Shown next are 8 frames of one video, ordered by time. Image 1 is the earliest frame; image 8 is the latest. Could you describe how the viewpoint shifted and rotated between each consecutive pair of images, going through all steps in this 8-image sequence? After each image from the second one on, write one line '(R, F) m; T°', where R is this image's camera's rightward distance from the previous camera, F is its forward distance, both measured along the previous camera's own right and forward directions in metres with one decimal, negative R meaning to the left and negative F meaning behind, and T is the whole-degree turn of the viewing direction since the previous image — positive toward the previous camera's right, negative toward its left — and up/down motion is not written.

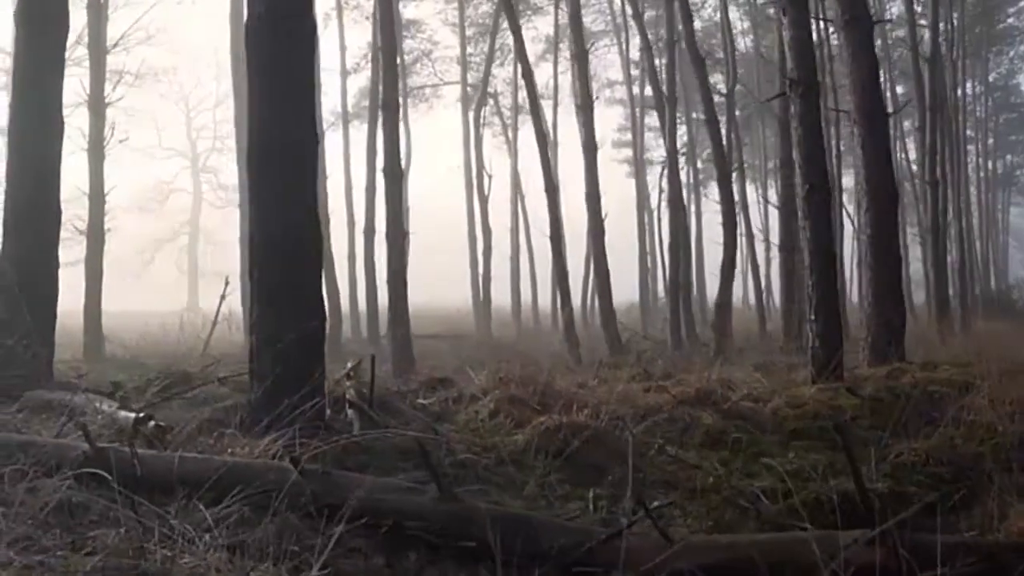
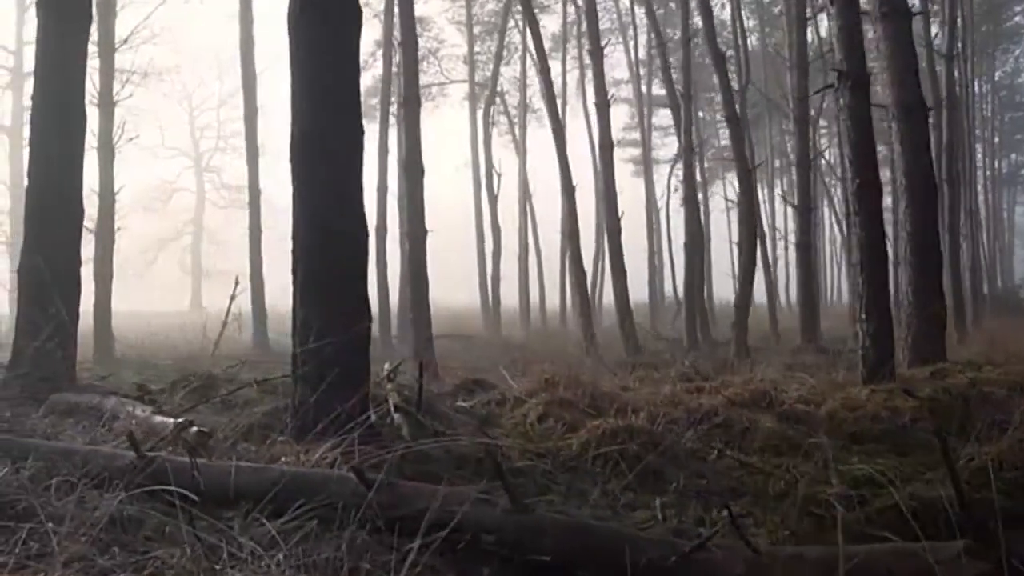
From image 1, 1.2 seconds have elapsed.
(-0.4, +0.3) m; 0°
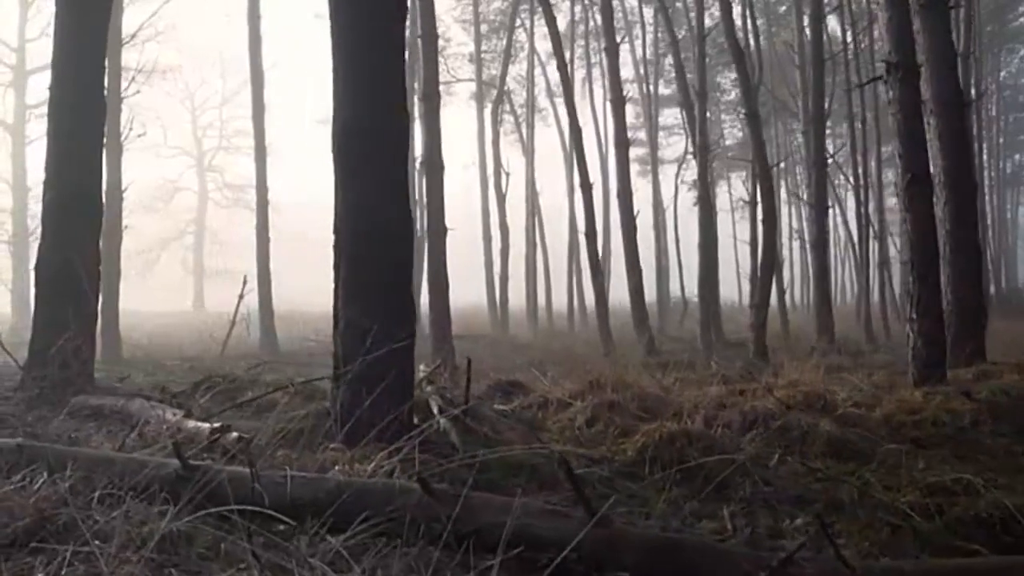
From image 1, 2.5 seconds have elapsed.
(-0.4, +0.4) m; 0°
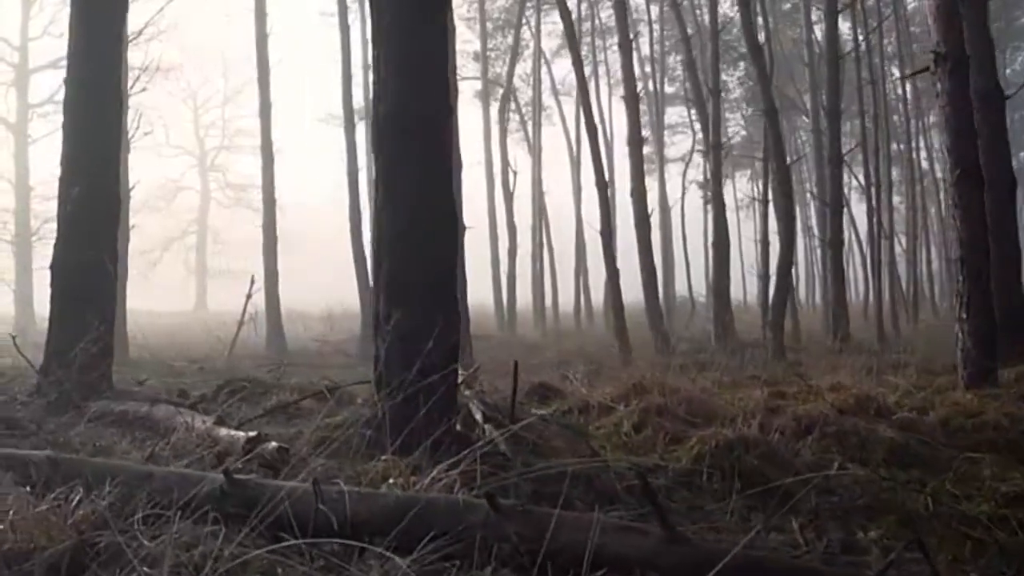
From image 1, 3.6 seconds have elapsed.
(-0.3, +0.3) m; 0°
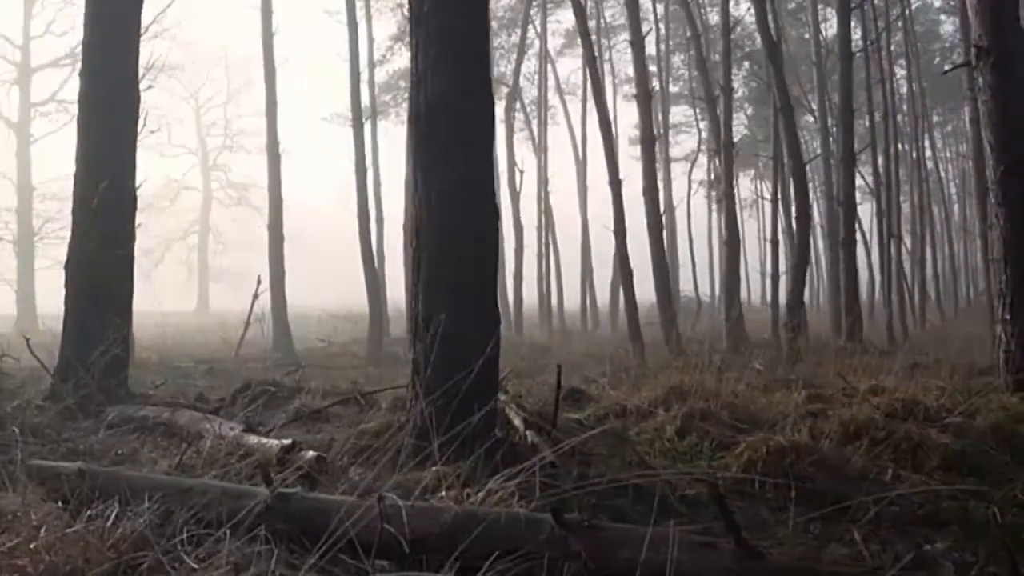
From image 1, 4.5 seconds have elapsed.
(-0.3, +0.3) m; 0°
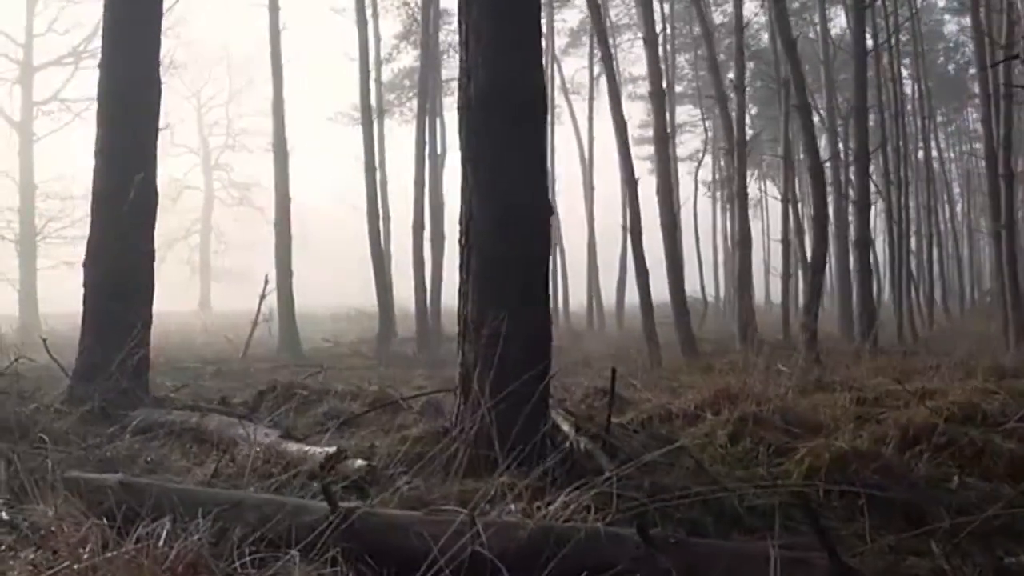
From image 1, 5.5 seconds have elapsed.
(-0.3, +0.3) m; 0°
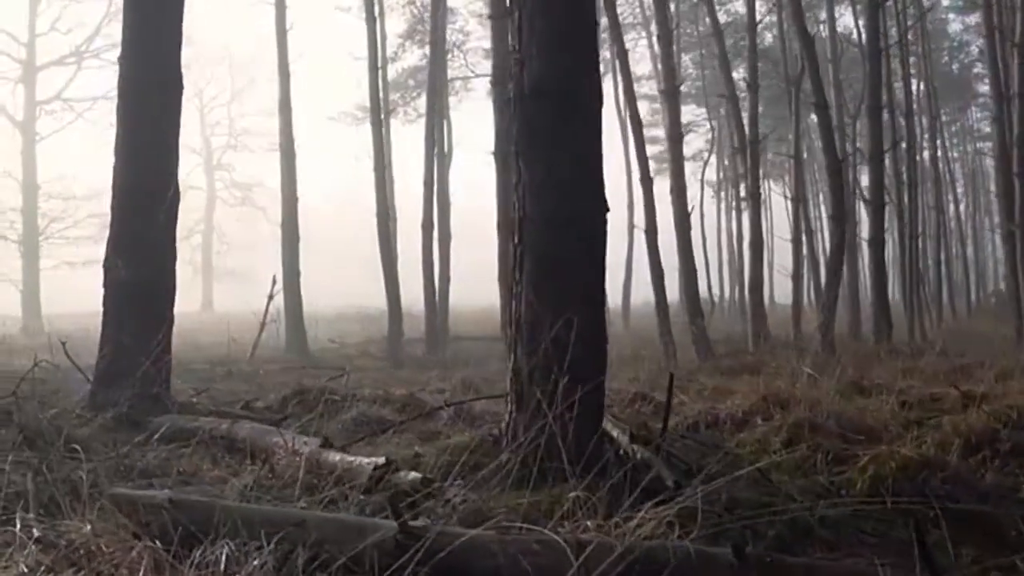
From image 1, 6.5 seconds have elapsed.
(-0.3, +0.3) m; 0°
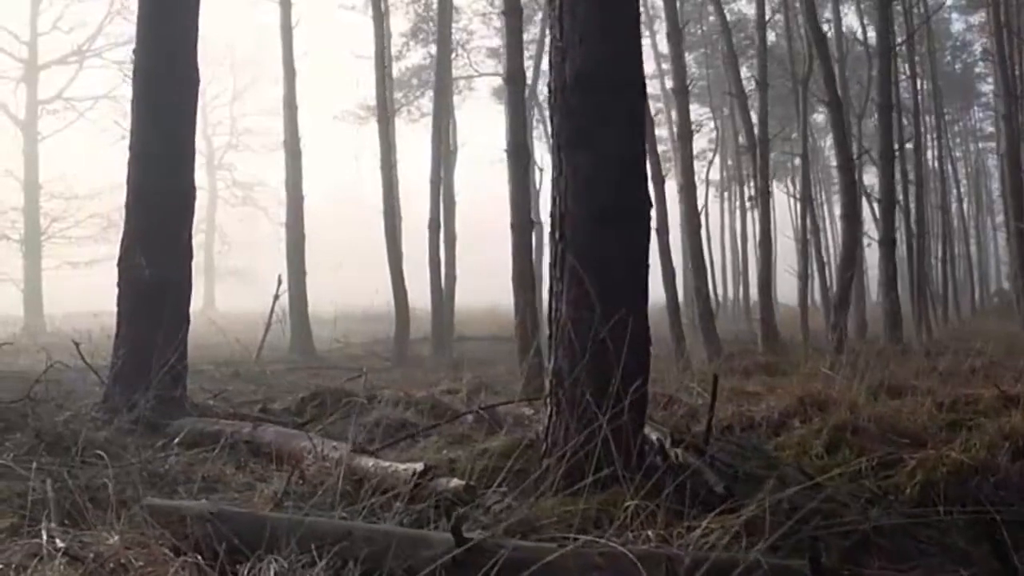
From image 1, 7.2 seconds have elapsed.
(-0.2, +0.2) m; 0°
